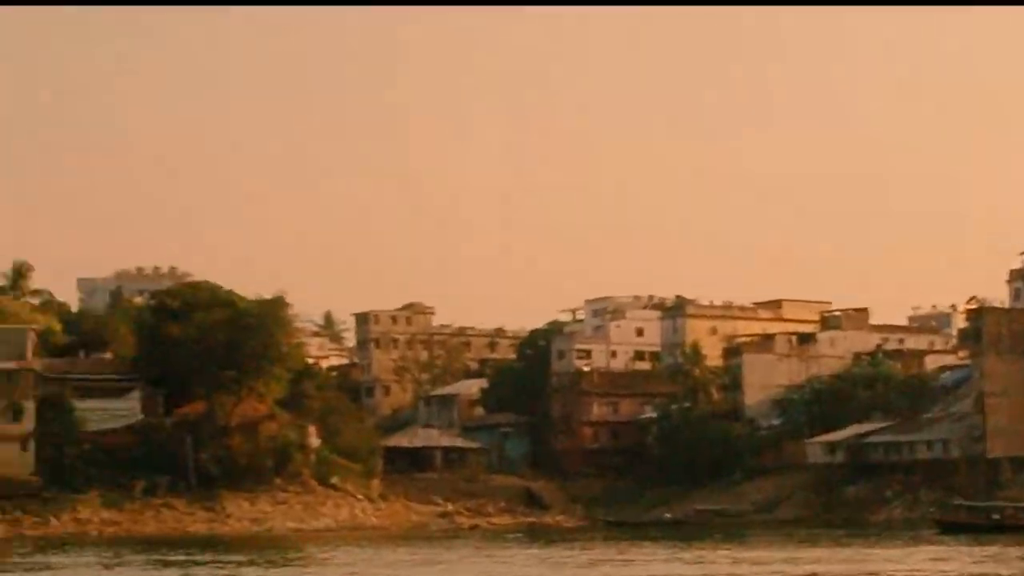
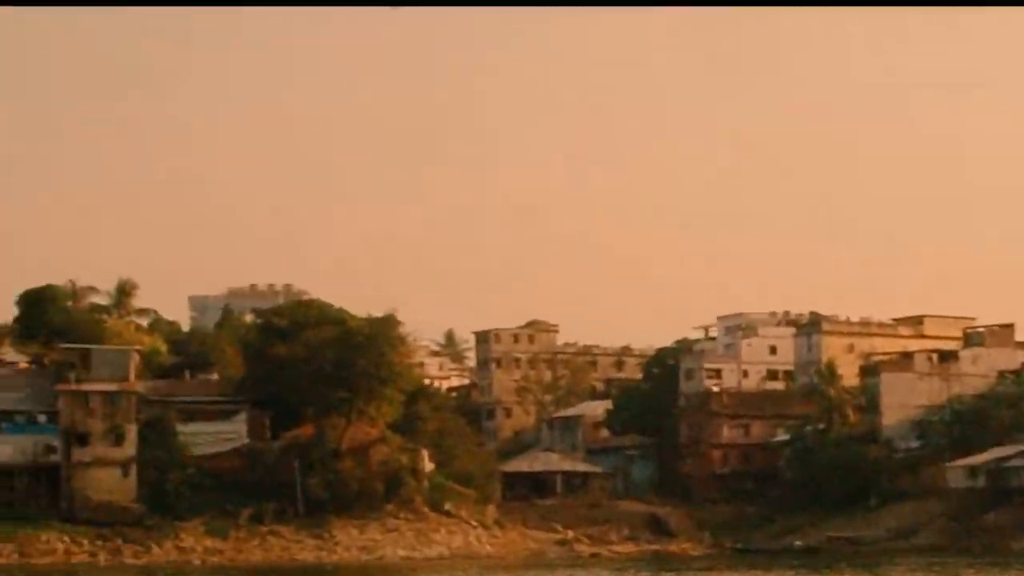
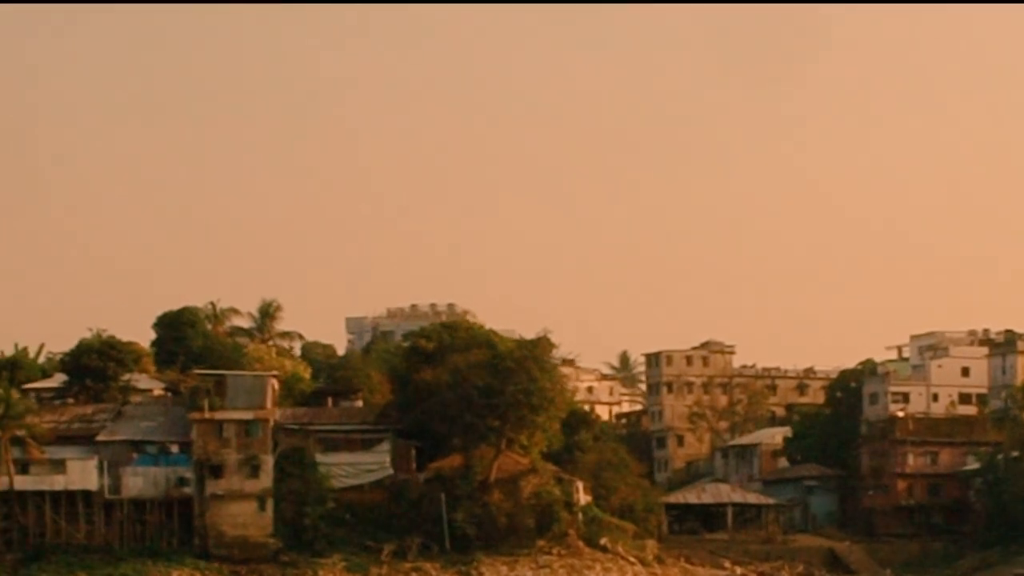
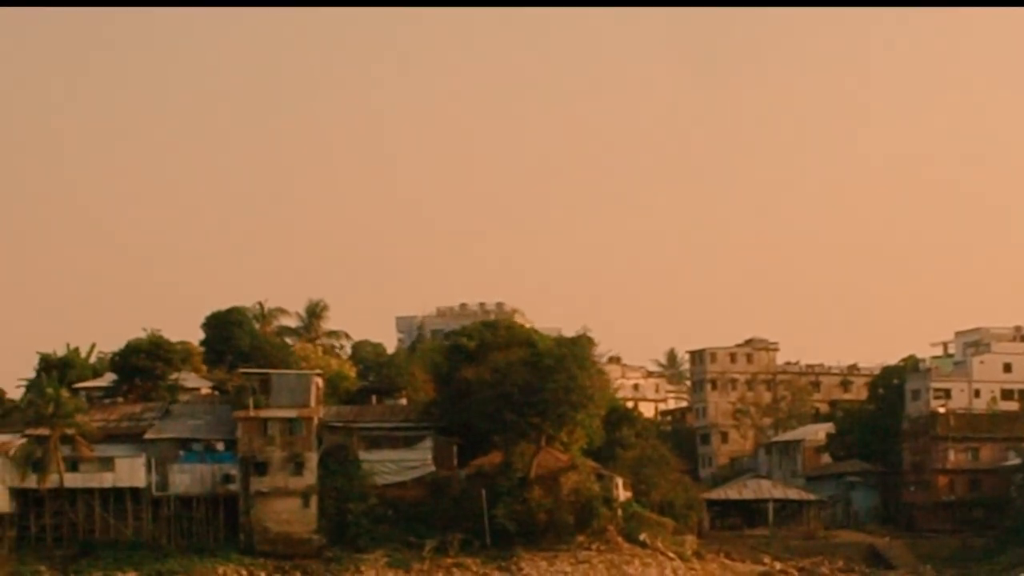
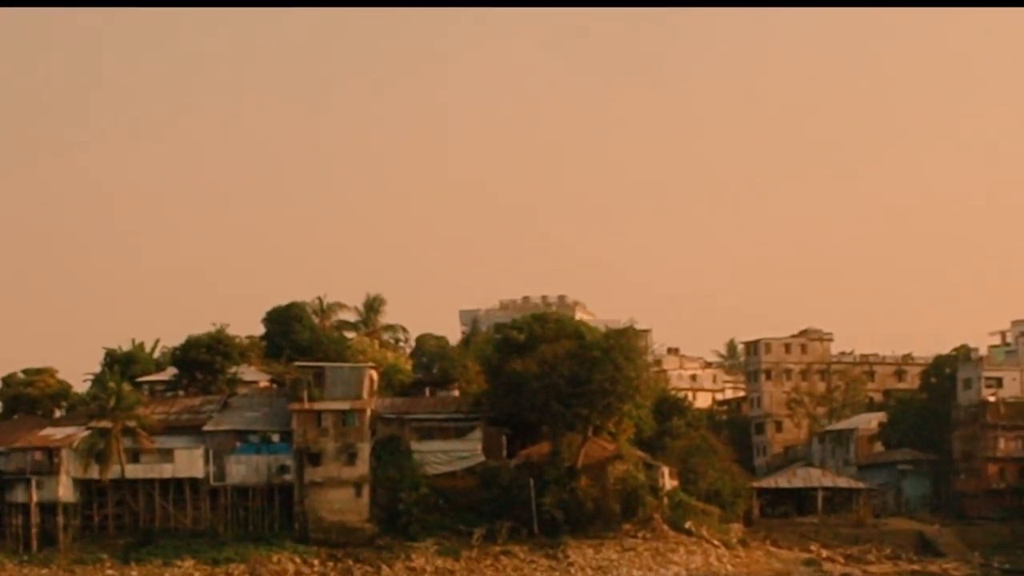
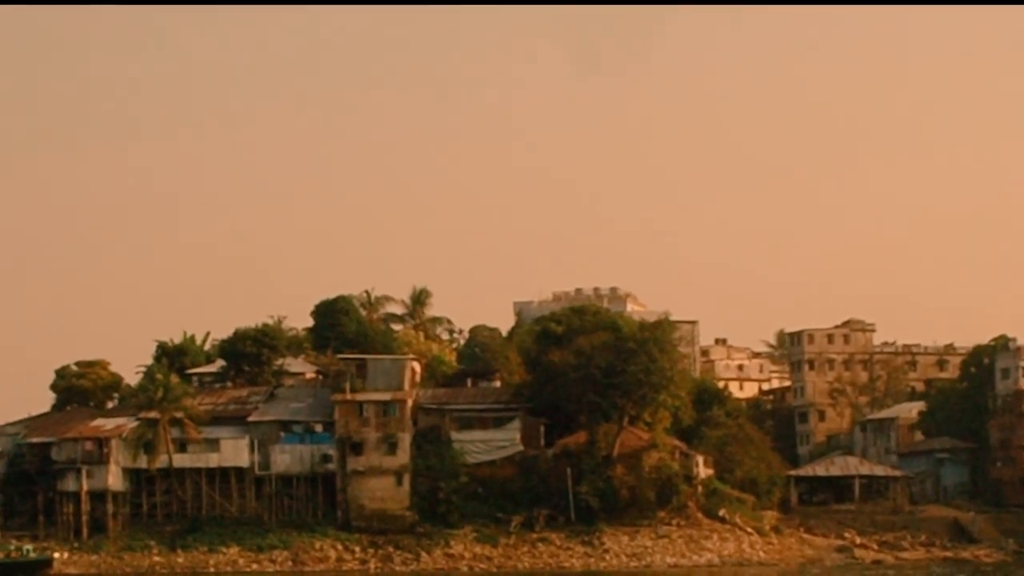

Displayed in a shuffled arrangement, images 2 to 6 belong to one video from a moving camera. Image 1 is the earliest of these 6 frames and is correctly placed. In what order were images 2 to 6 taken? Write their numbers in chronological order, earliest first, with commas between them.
2, 3, 4, 5, 6
